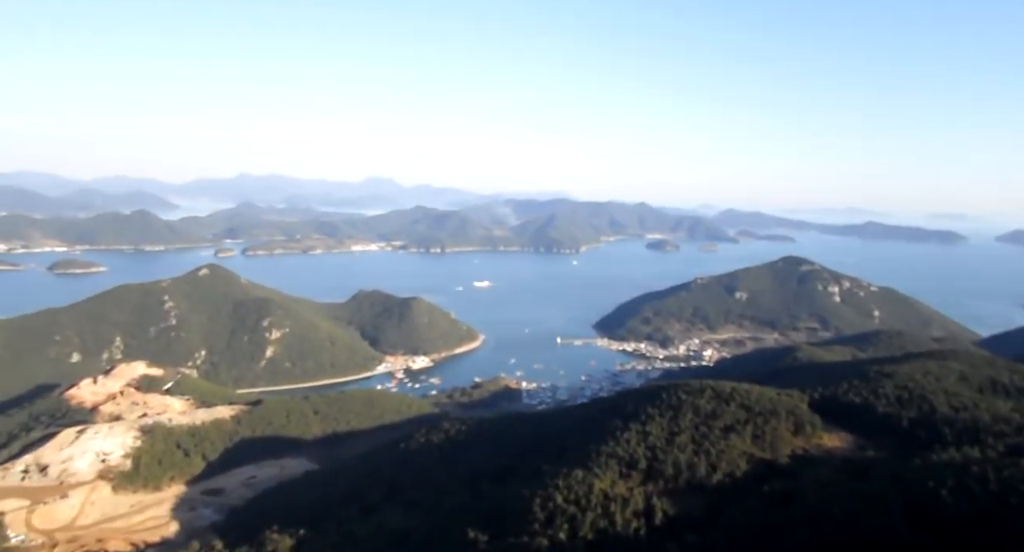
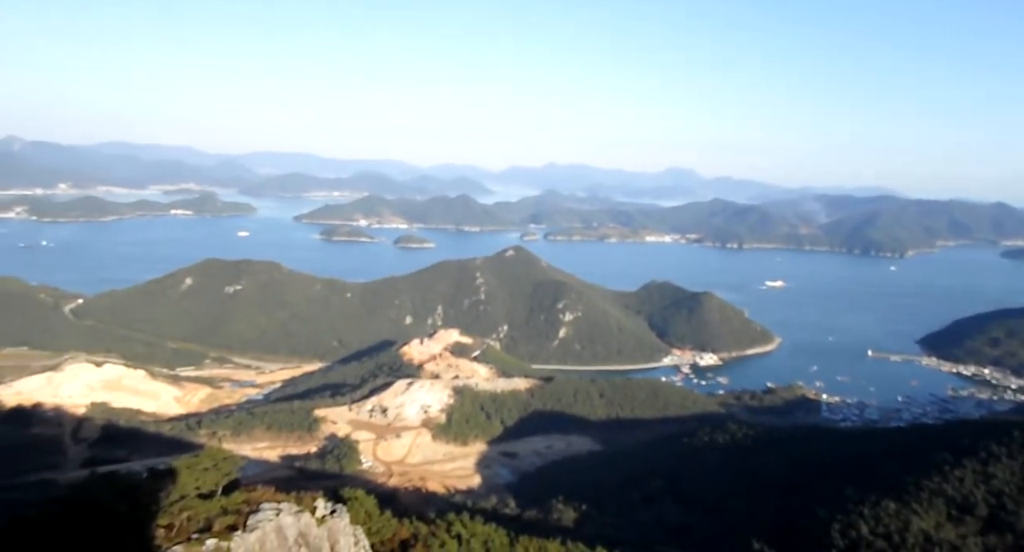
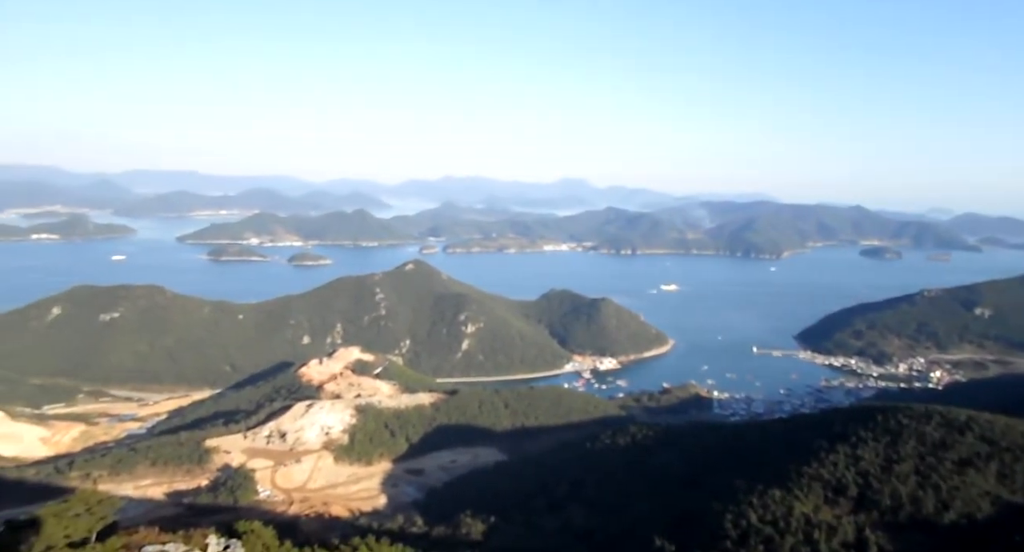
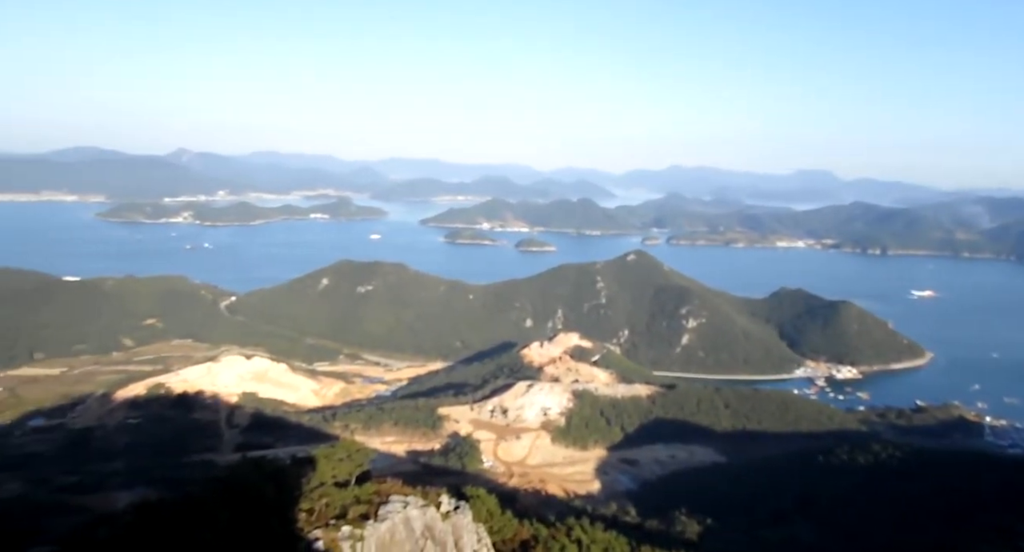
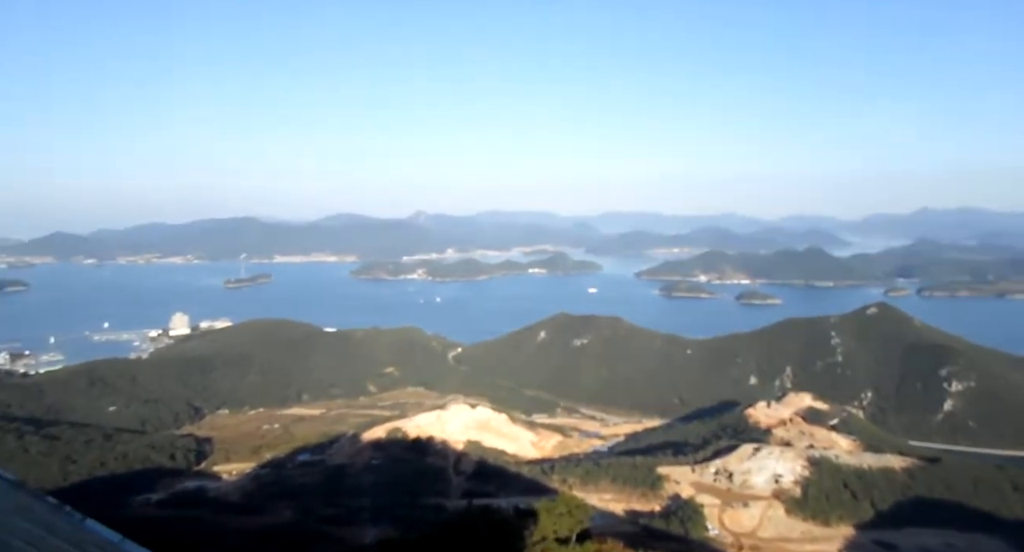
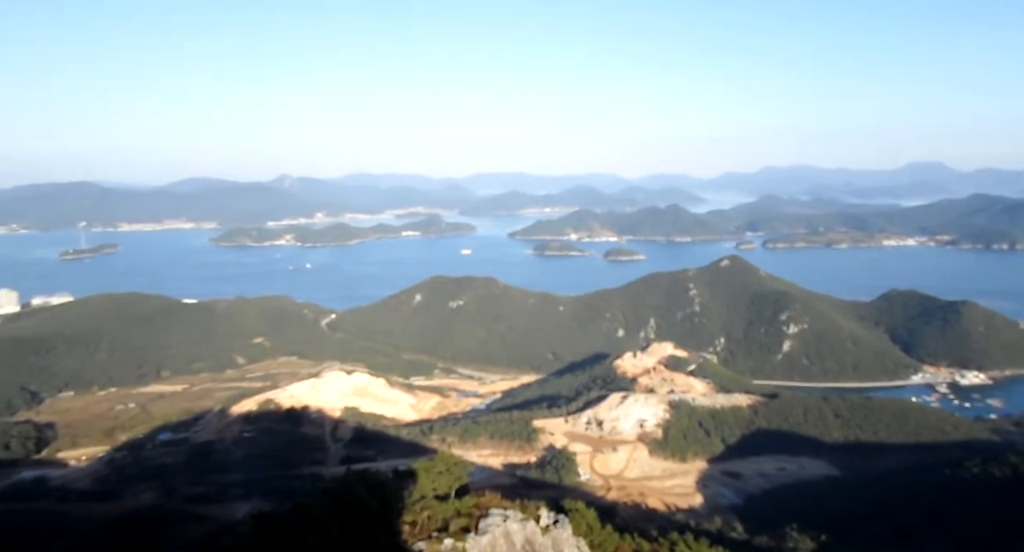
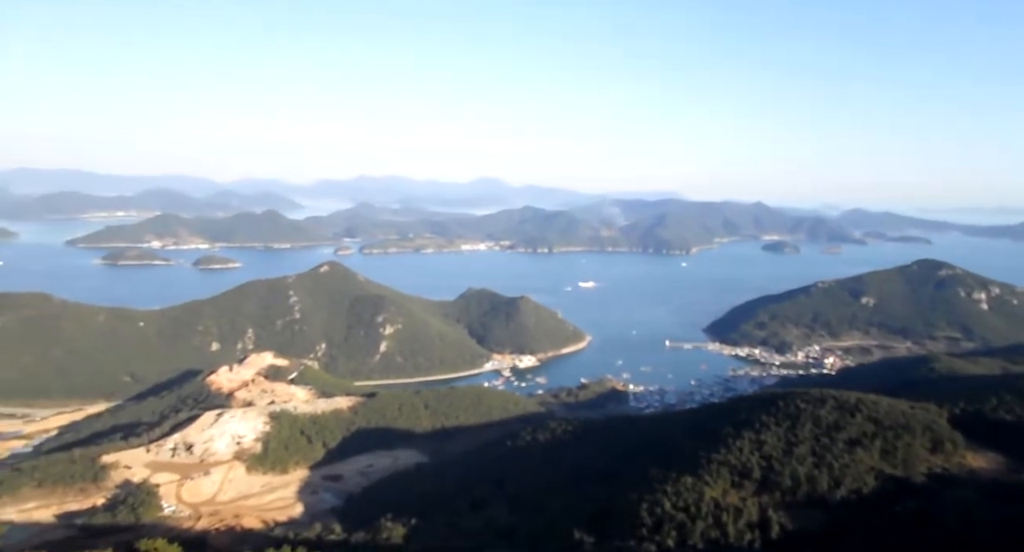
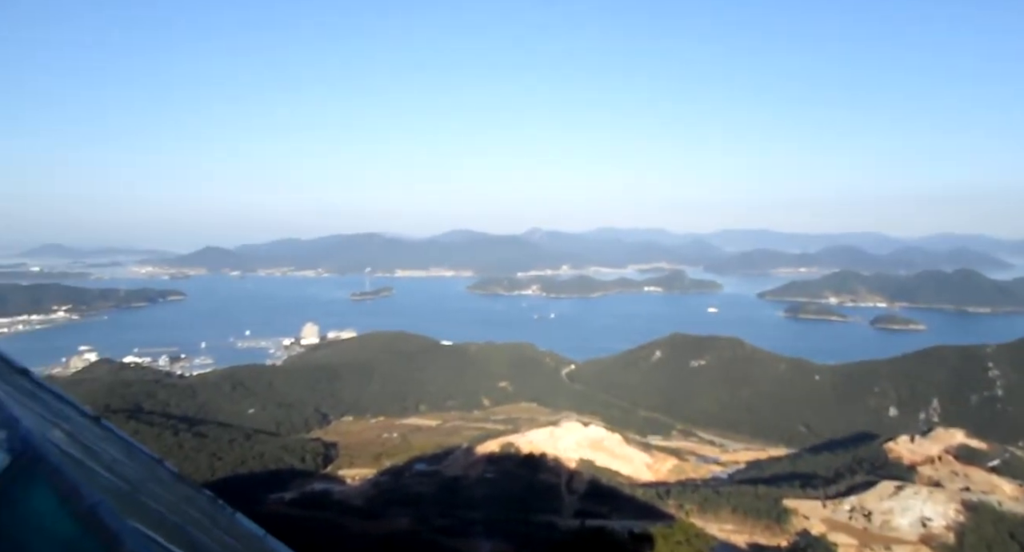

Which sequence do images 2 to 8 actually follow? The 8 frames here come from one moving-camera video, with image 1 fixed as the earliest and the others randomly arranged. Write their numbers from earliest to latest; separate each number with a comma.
7, 3, 2, 4, 6, 5, 8
